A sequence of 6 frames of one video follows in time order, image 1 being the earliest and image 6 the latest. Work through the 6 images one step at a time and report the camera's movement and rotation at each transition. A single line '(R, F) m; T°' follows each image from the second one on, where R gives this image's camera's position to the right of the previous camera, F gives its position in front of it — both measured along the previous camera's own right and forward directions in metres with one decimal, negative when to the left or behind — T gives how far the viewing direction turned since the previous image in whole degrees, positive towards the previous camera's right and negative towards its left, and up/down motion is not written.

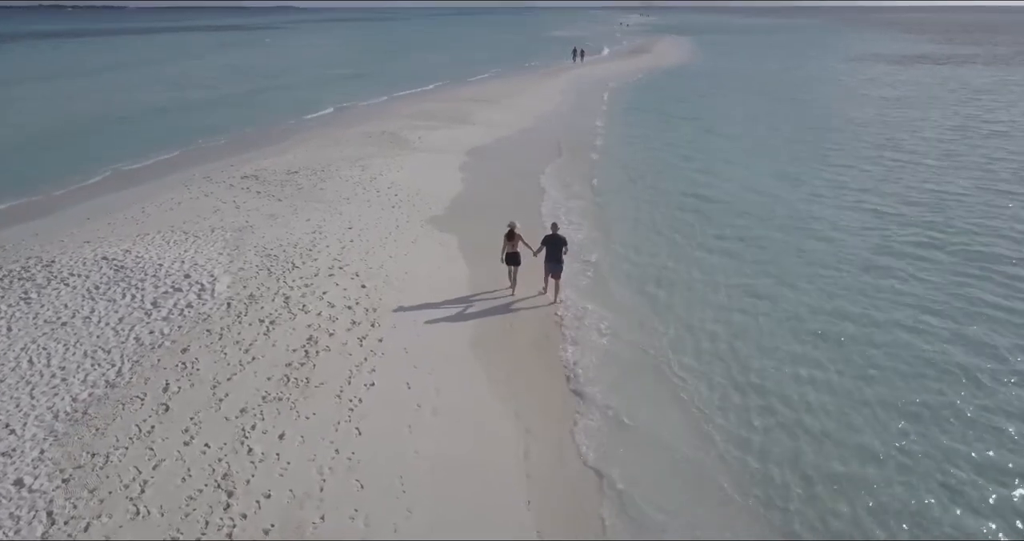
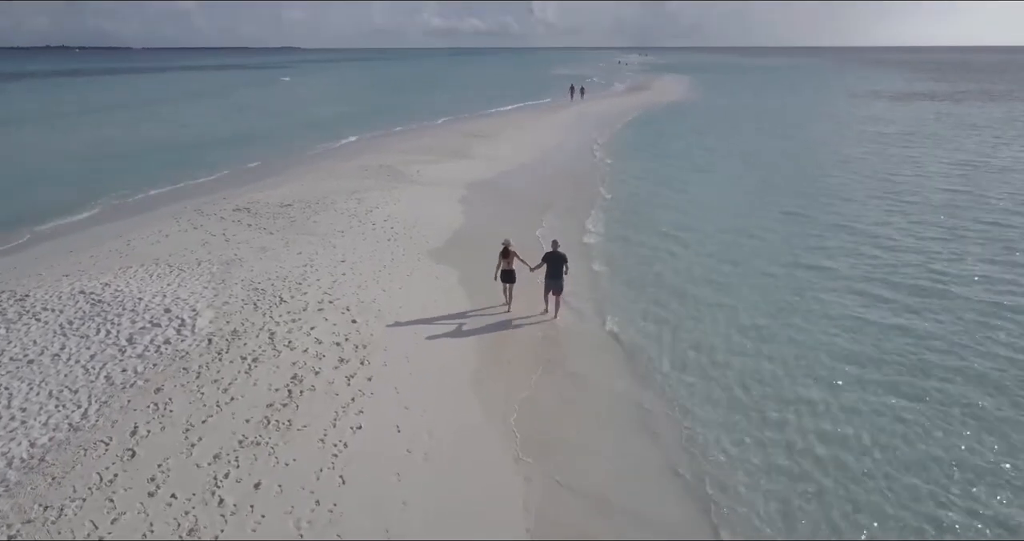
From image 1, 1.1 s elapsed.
(0.0, +0.5) m; 0°
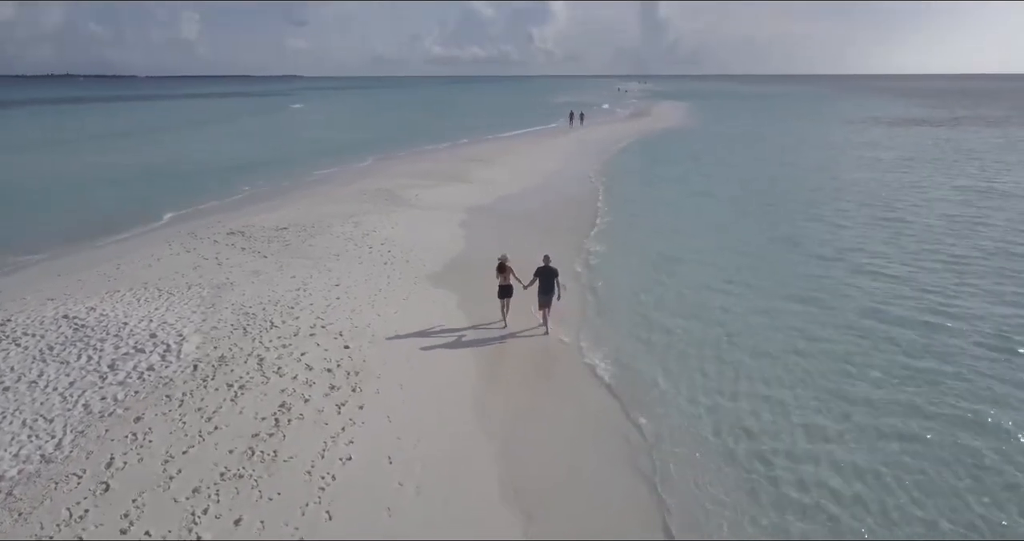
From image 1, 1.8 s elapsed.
(0.0, +0.3) m; 0°
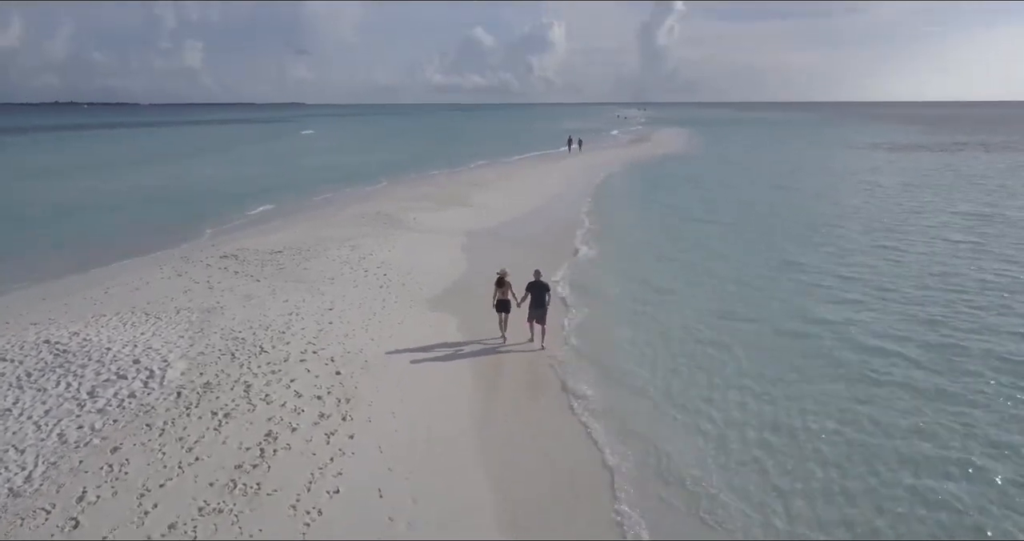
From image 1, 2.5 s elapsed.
(0.0, +0.3) m; 0°
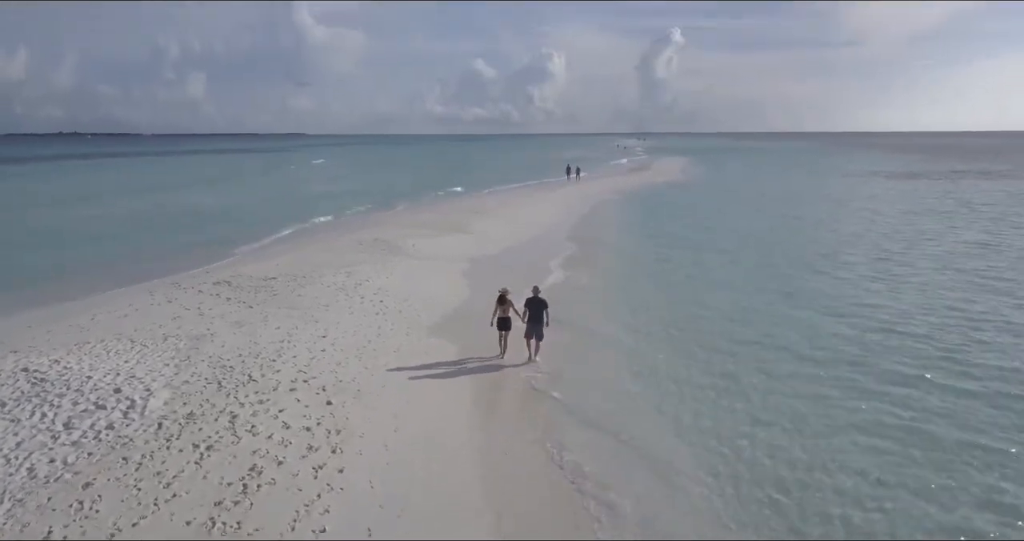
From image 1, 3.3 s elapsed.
(0.0, +0.4) m; 0°
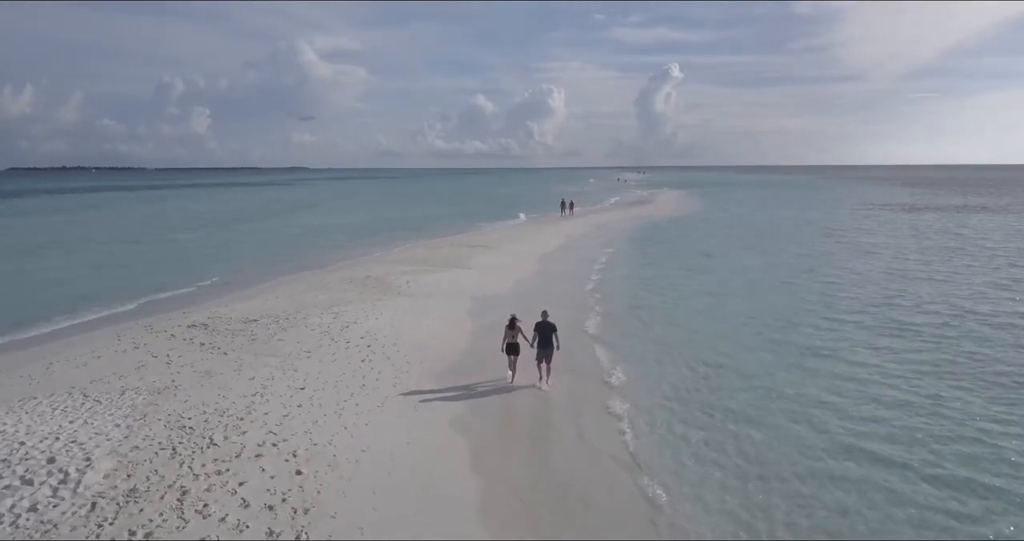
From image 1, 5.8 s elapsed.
(0.0, +1.2) m; 0°
